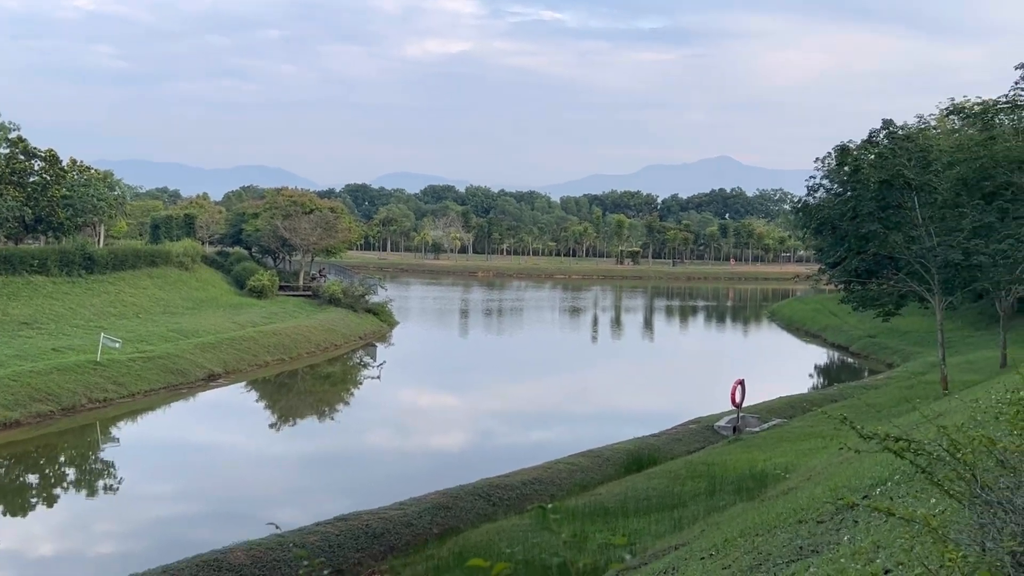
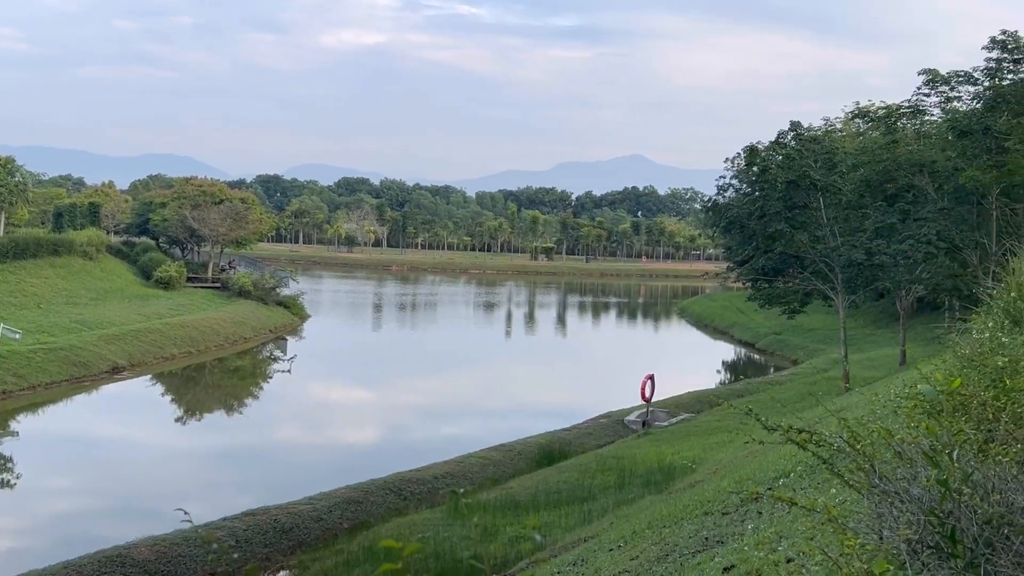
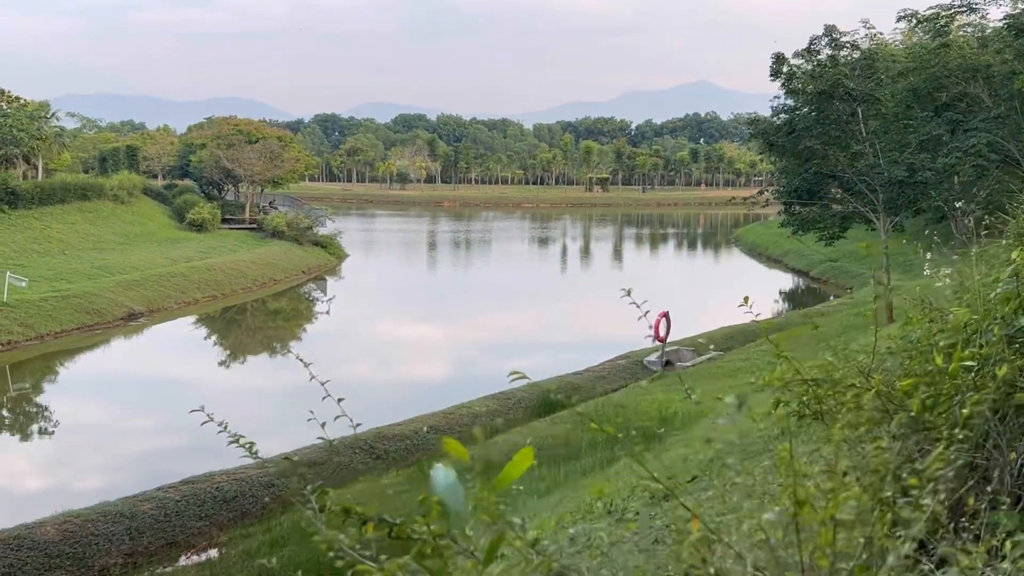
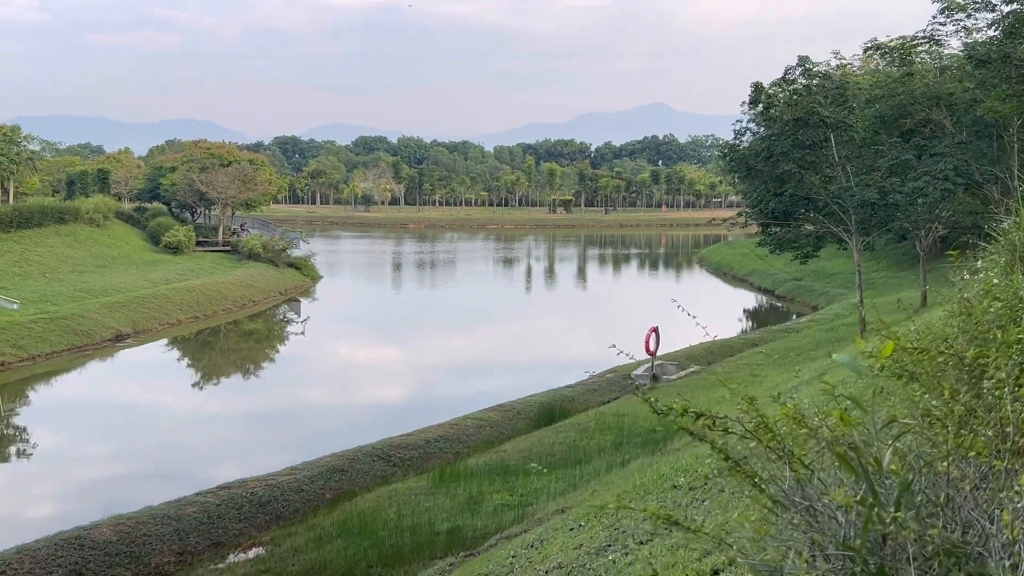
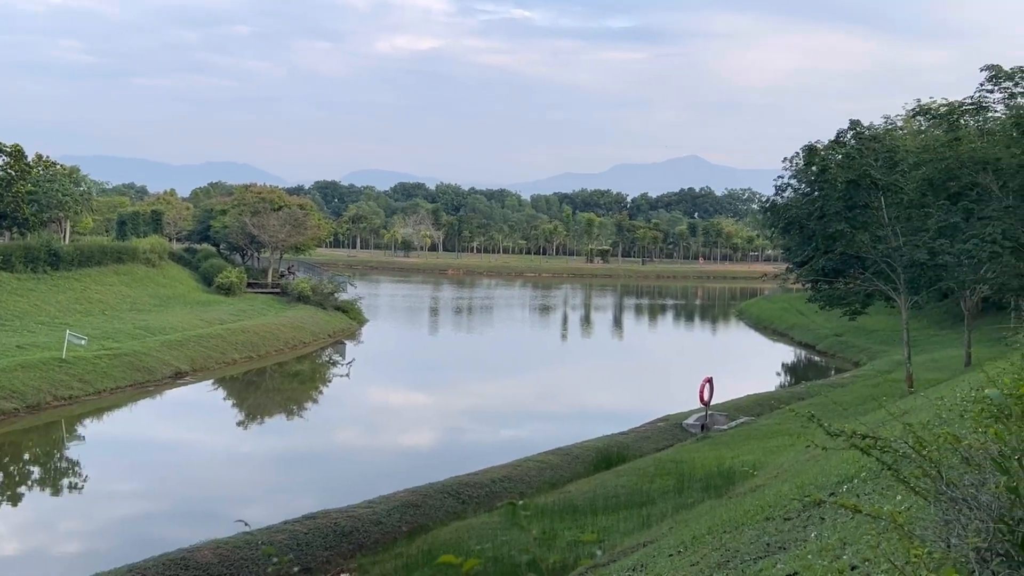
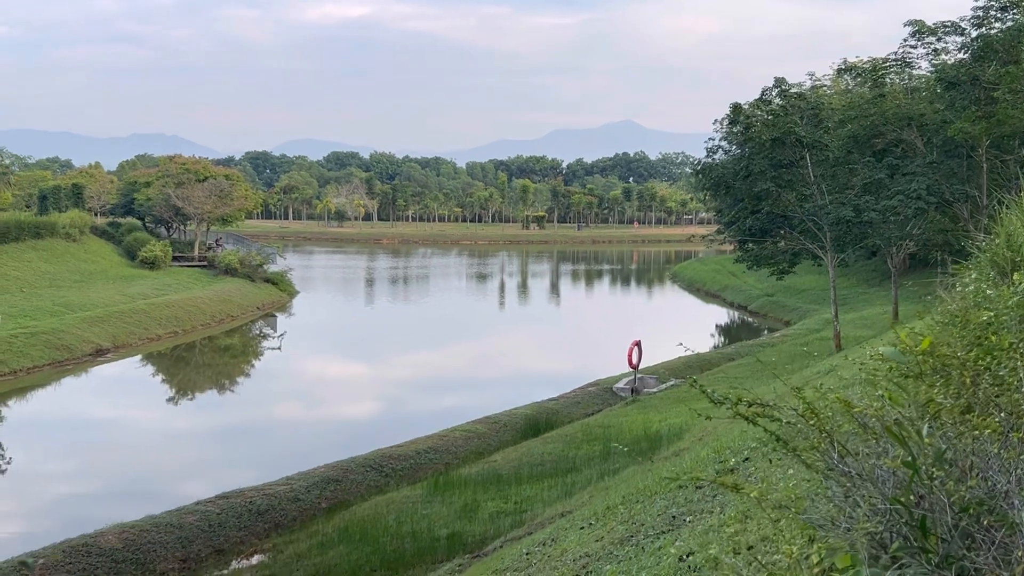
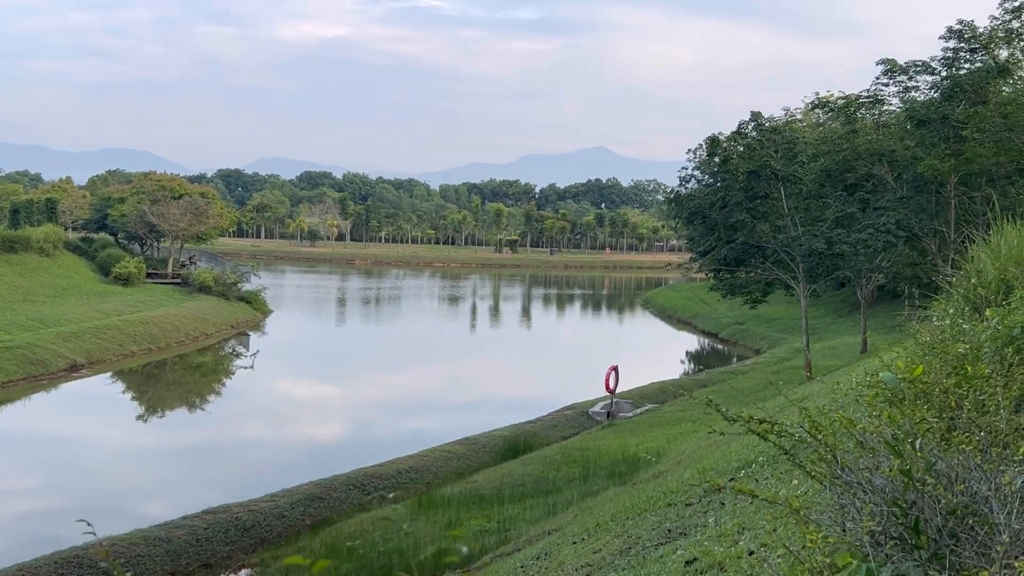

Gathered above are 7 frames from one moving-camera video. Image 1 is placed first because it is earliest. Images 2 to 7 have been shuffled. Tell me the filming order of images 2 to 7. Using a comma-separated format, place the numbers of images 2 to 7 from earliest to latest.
5, 2, 7, 6, 4, 3
